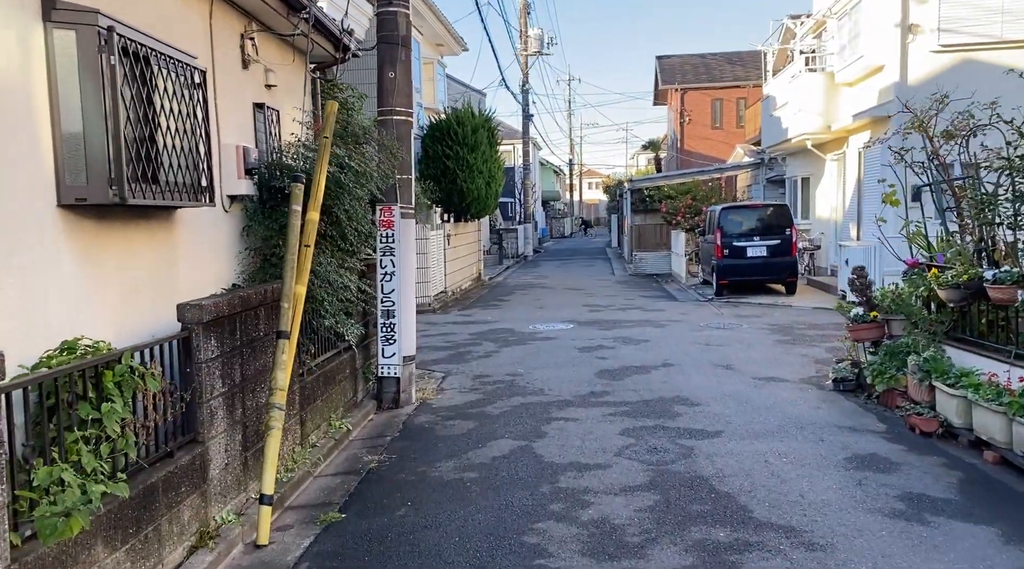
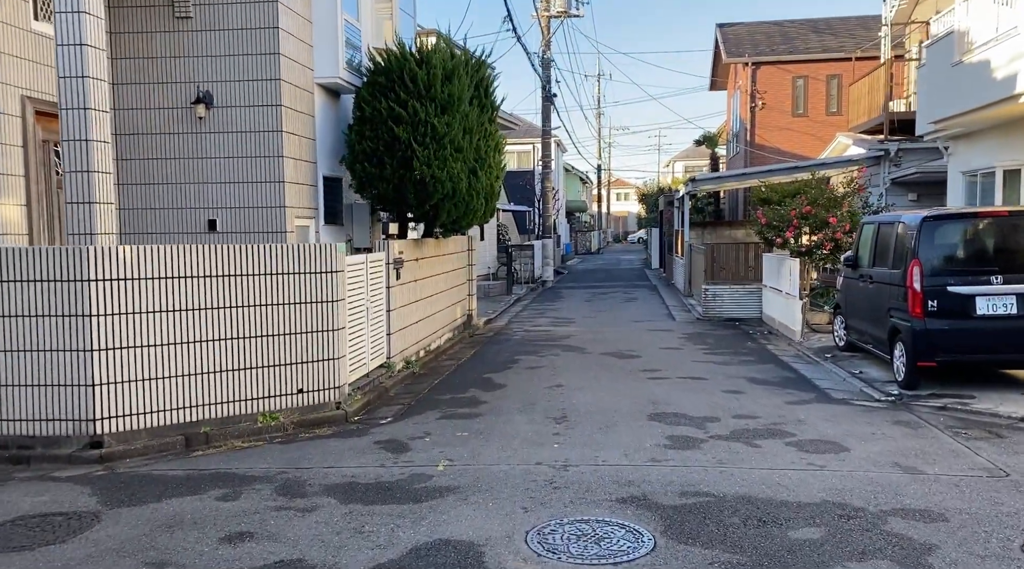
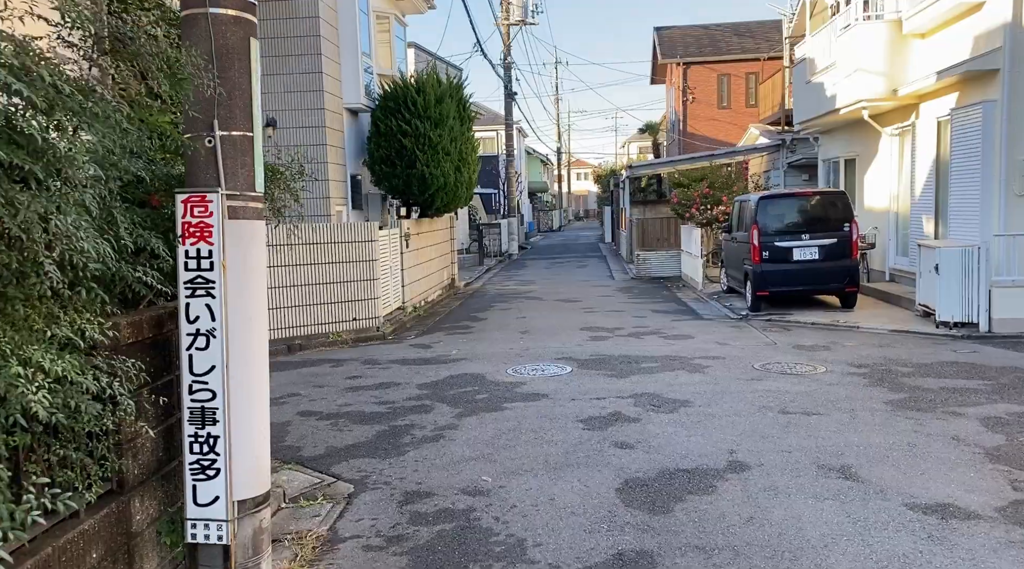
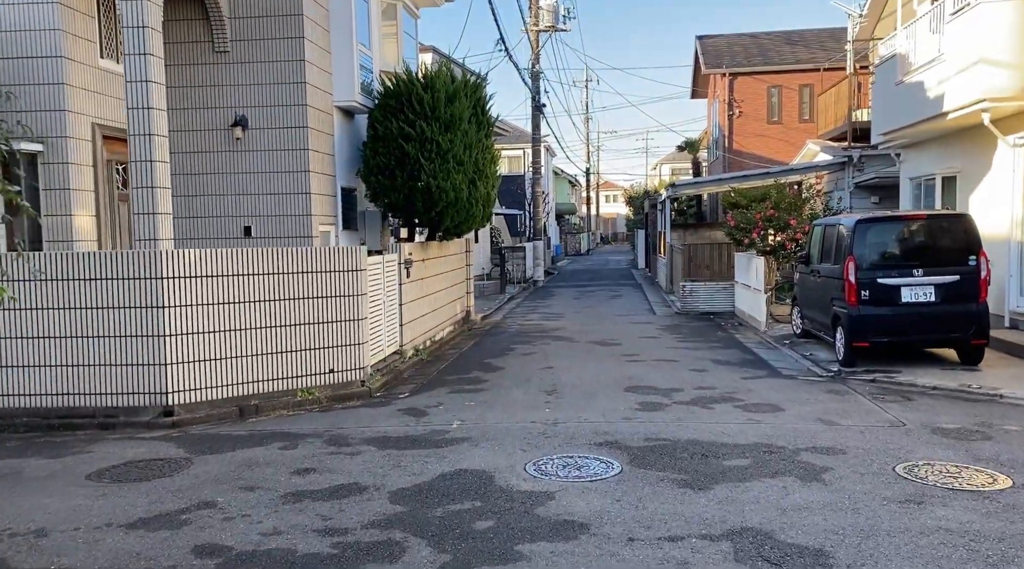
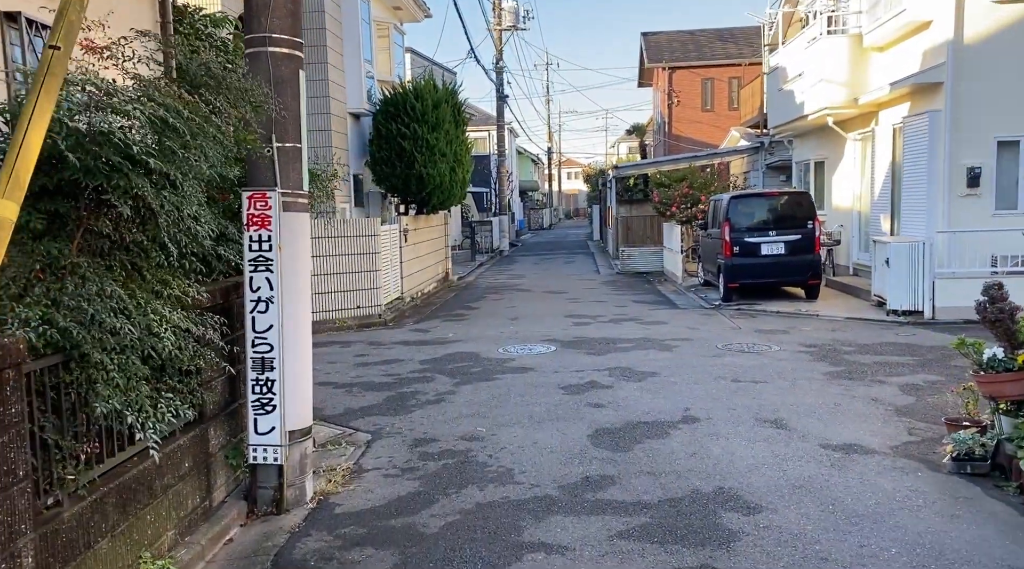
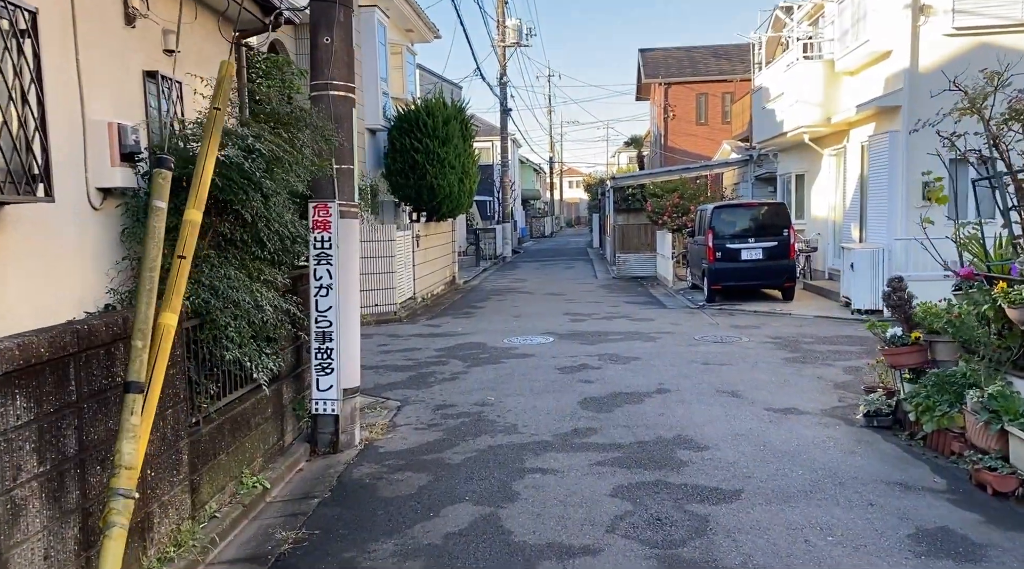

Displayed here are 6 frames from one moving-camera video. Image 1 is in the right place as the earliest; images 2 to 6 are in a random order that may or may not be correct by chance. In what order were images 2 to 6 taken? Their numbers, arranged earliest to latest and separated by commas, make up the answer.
6, 5, 3, 4, 2
